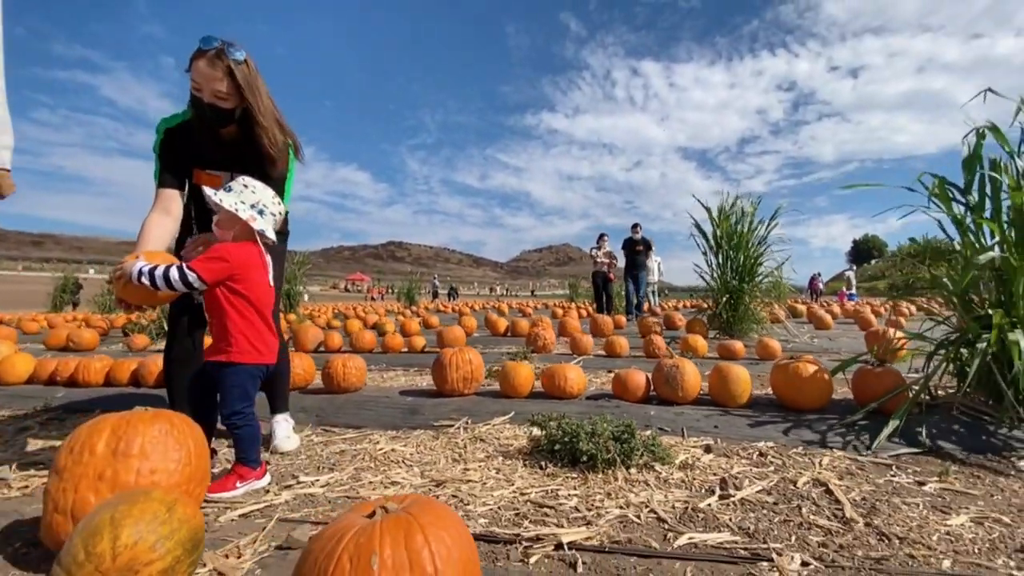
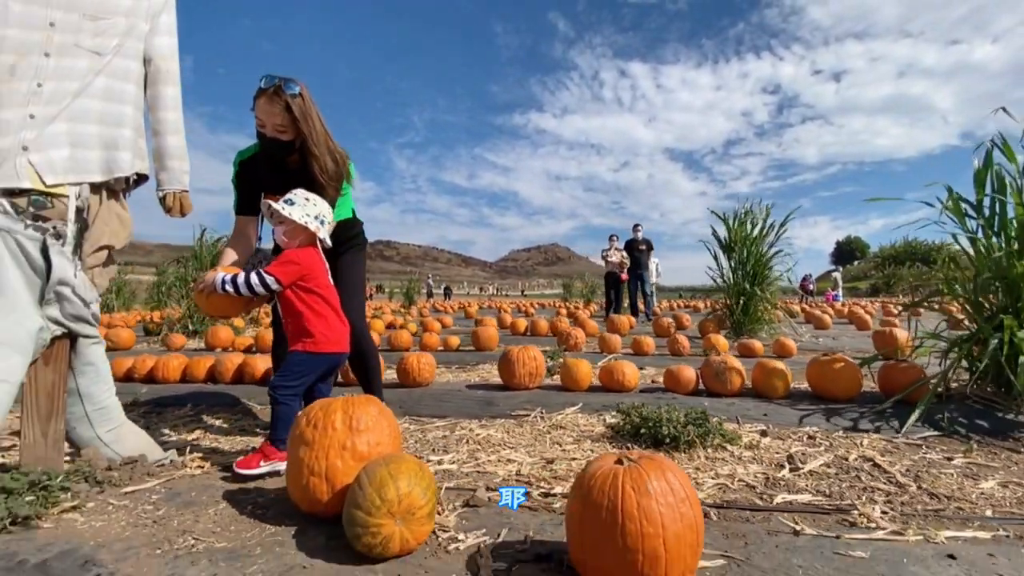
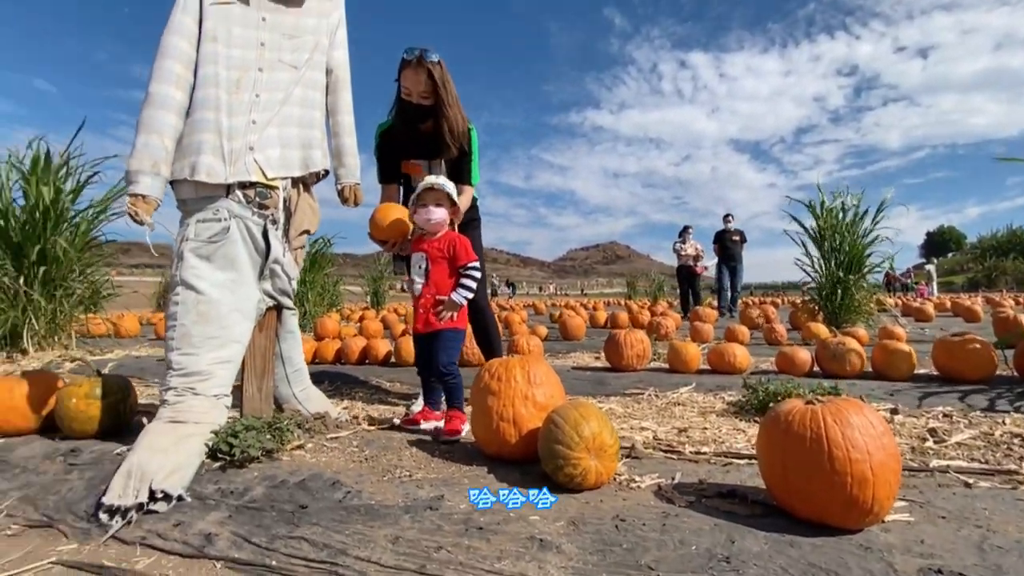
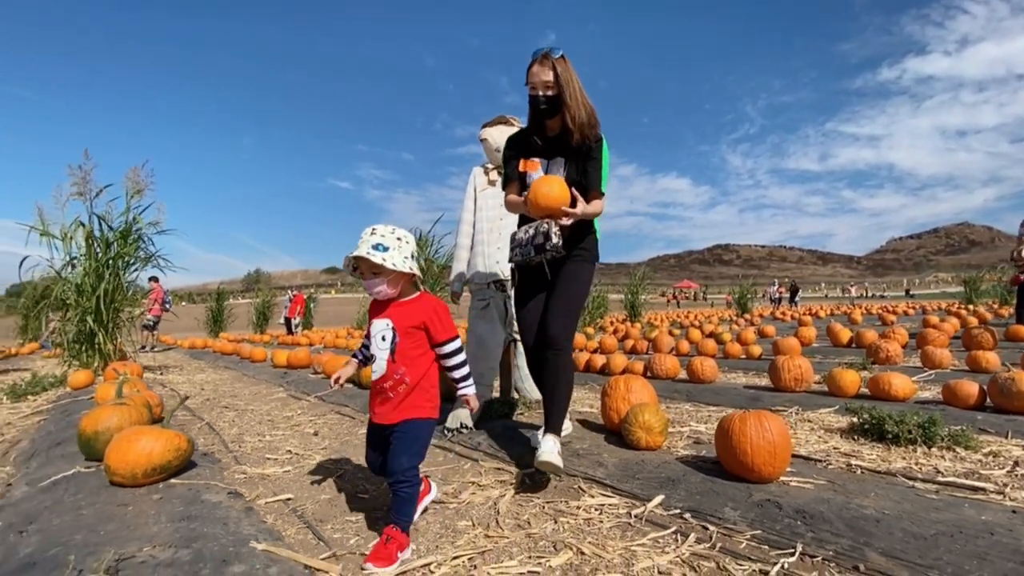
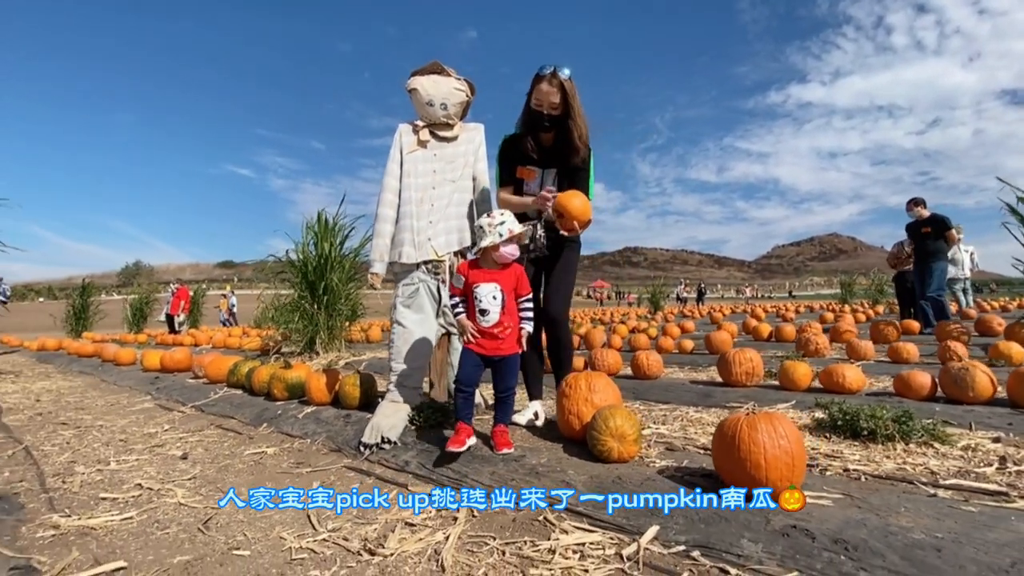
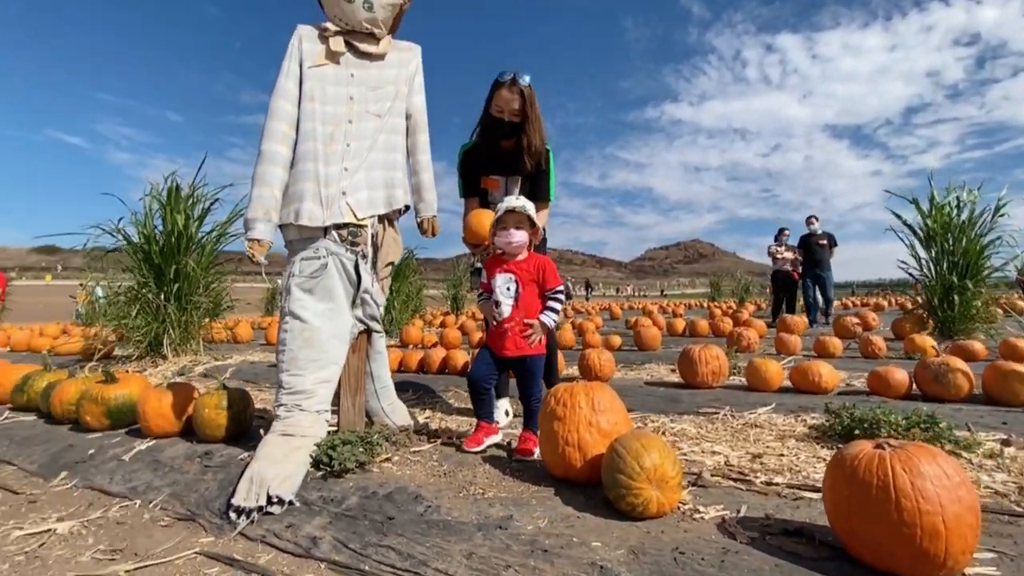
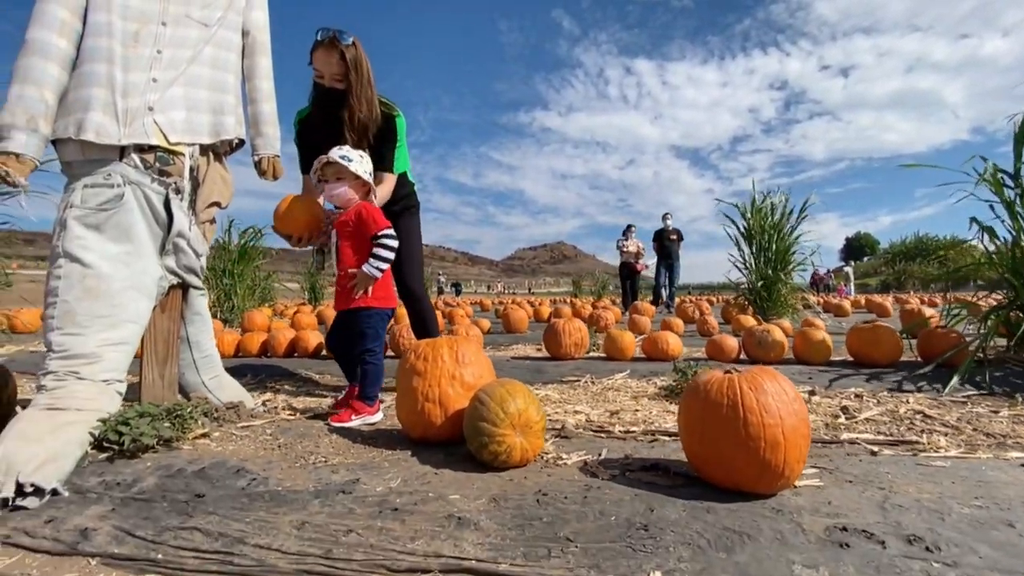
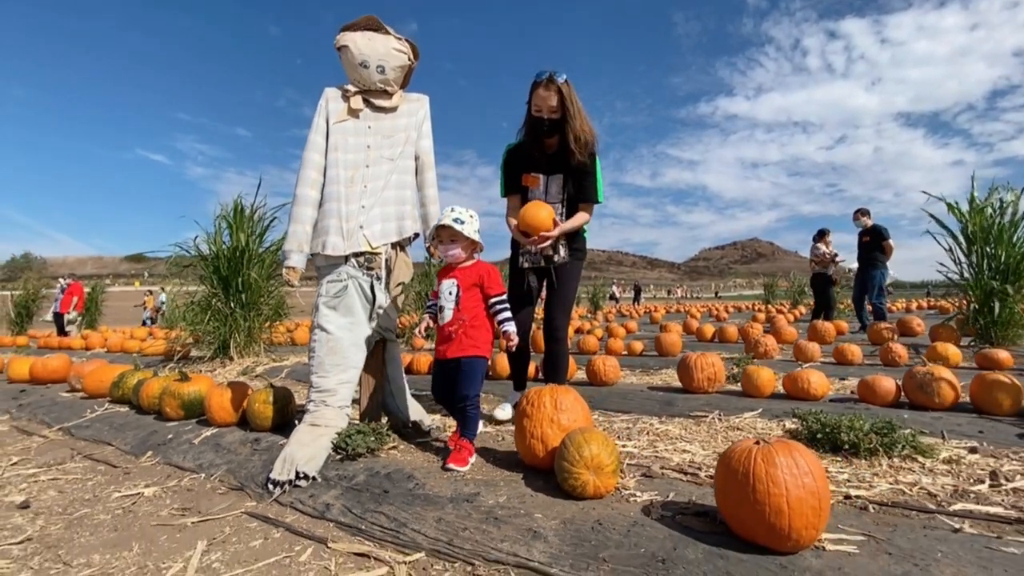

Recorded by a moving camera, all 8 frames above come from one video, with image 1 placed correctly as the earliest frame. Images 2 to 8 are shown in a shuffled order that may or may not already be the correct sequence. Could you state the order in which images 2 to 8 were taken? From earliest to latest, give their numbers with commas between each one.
2, 7, 3, 6, 8, 5, 4
